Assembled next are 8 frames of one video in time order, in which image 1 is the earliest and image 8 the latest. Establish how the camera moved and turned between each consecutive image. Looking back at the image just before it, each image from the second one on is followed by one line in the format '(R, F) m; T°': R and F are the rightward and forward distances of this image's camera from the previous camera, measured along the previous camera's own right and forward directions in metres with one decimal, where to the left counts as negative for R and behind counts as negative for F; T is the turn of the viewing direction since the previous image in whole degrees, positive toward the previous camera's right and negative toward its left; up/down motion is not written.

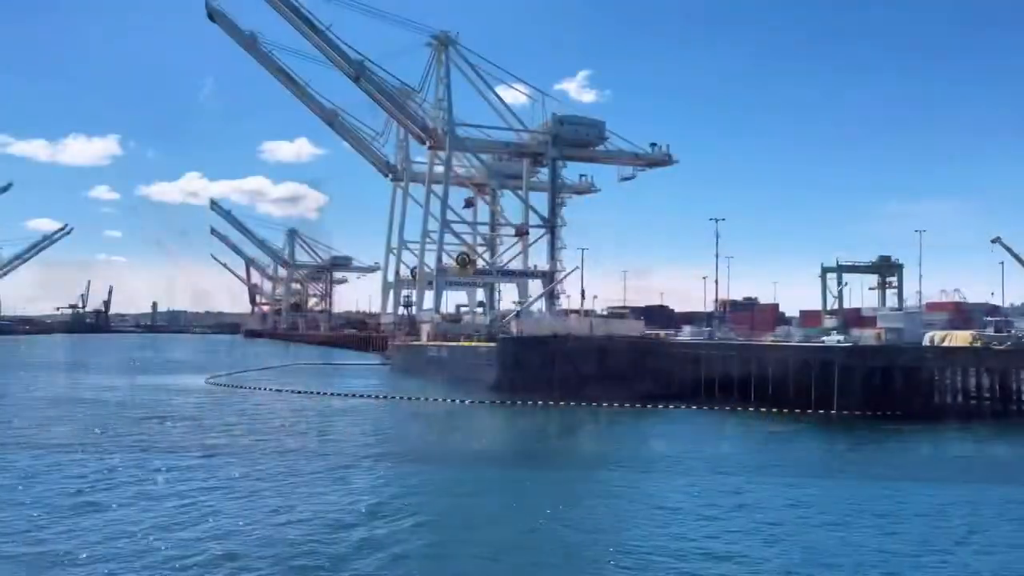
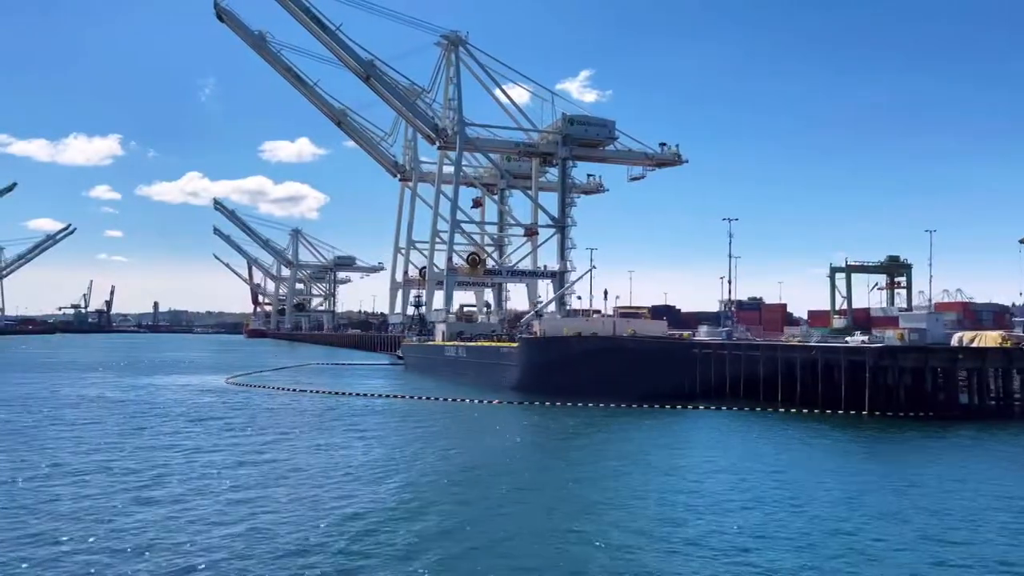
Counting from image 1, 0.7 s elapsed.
(-0.9, +0.1) m; 0°
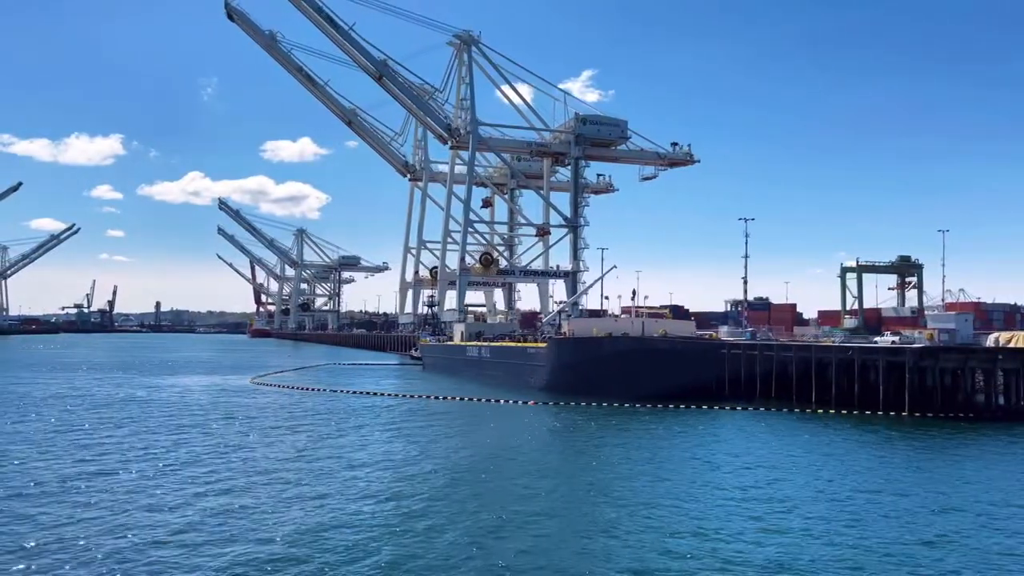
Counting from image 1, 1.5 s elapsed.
(-1.2, +0.1) m; 0°
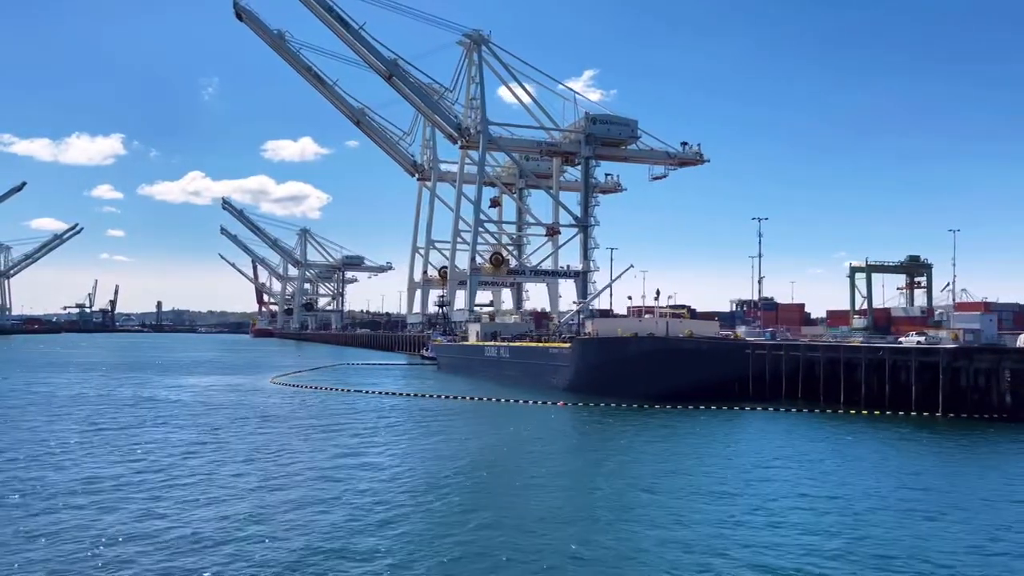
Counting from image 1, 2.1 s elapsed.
(-1.0, +0.2) m; 0°
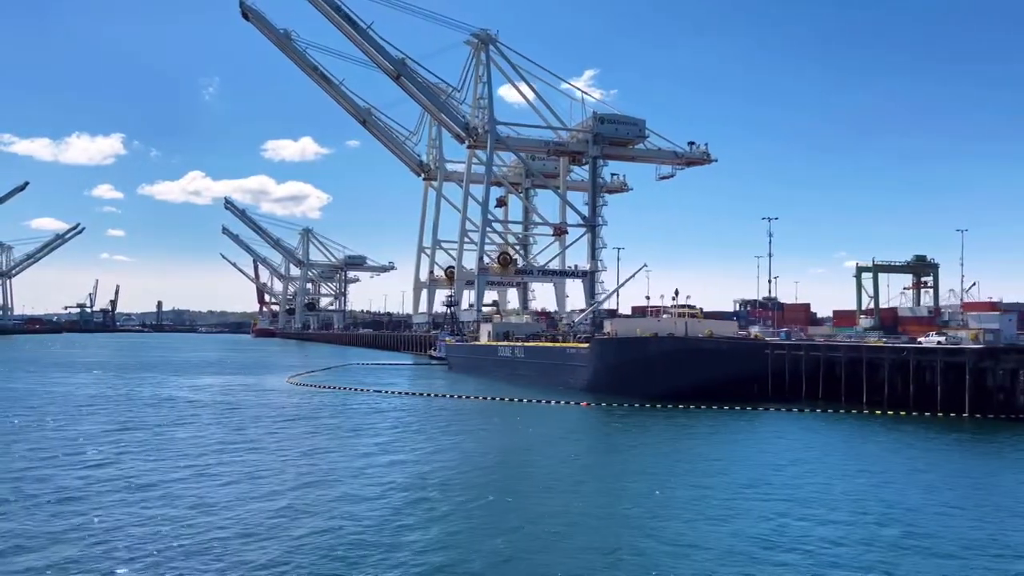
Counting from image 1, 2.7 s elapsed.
(-0.8, +0.1) m; 0°
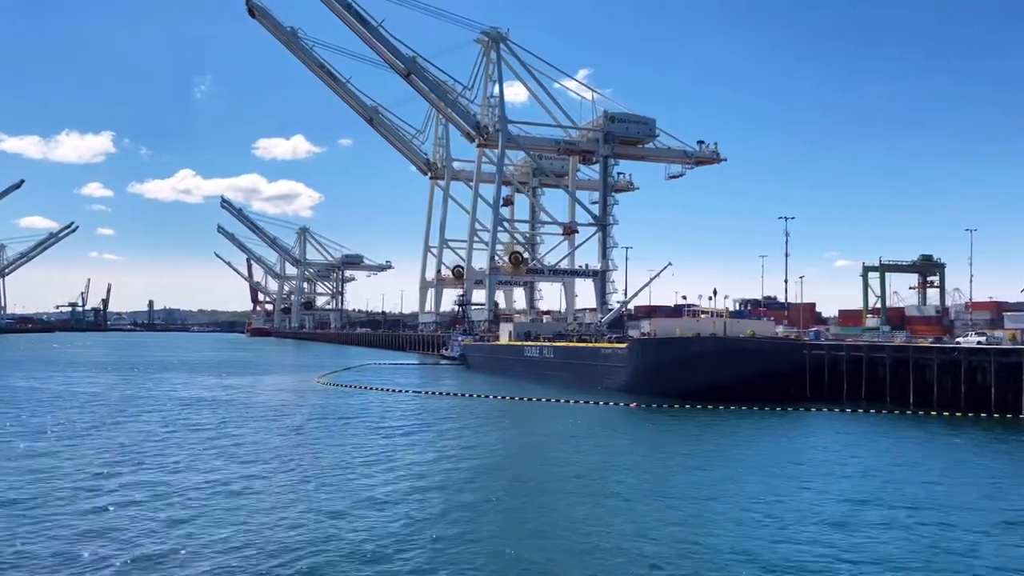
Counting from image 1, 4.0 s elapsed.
(-1.9, +0.4) m; 0°
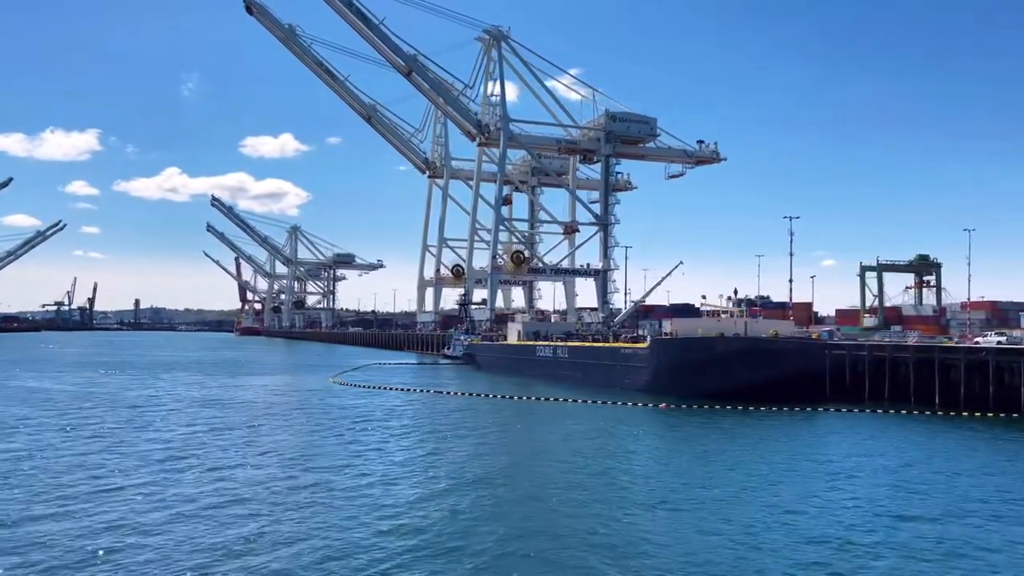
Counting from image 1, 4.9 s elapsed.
(-1.3, +0.3) m; +1°
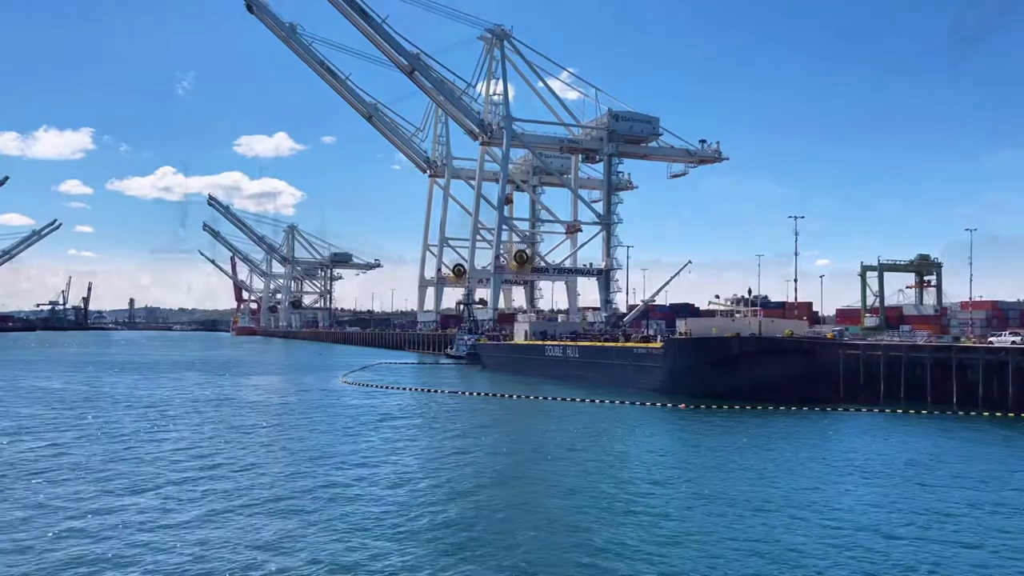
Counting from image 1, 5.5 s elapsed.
(+5.4, -2.1) m; -3°
